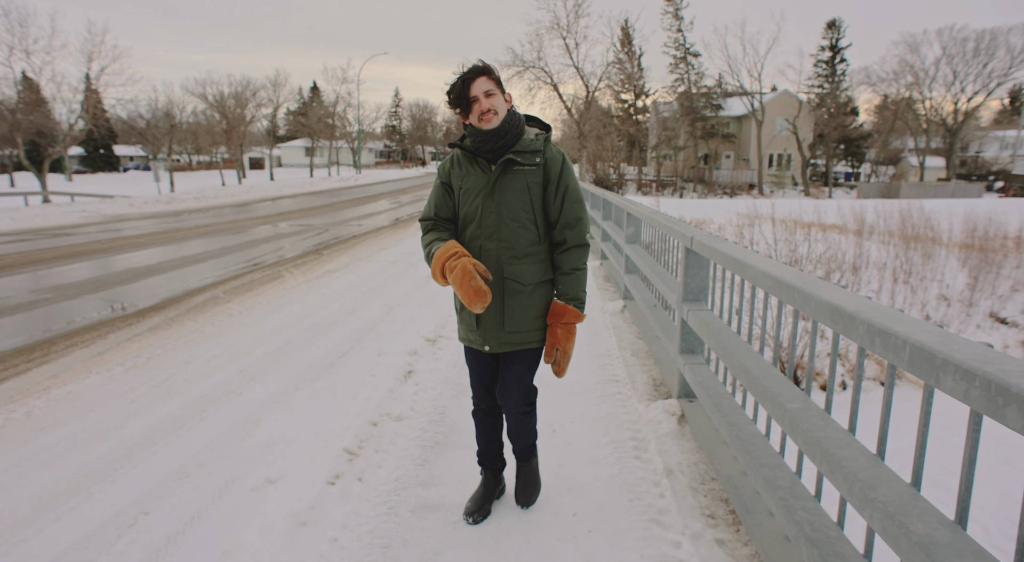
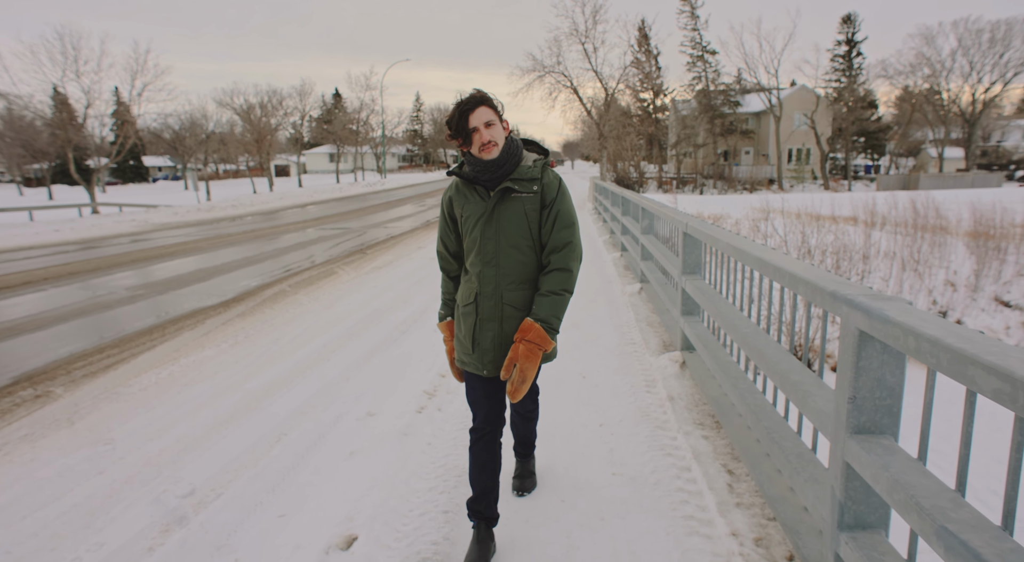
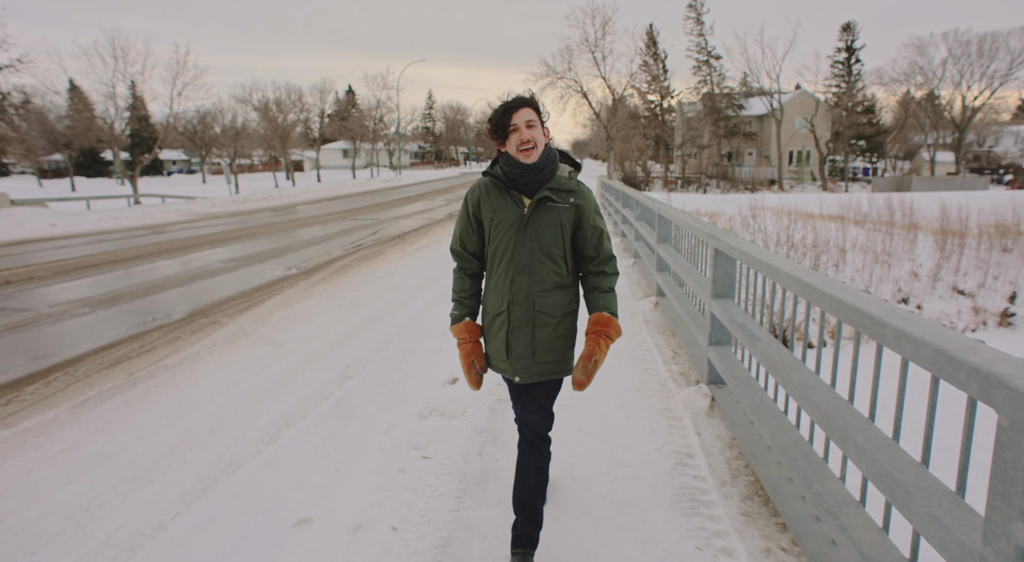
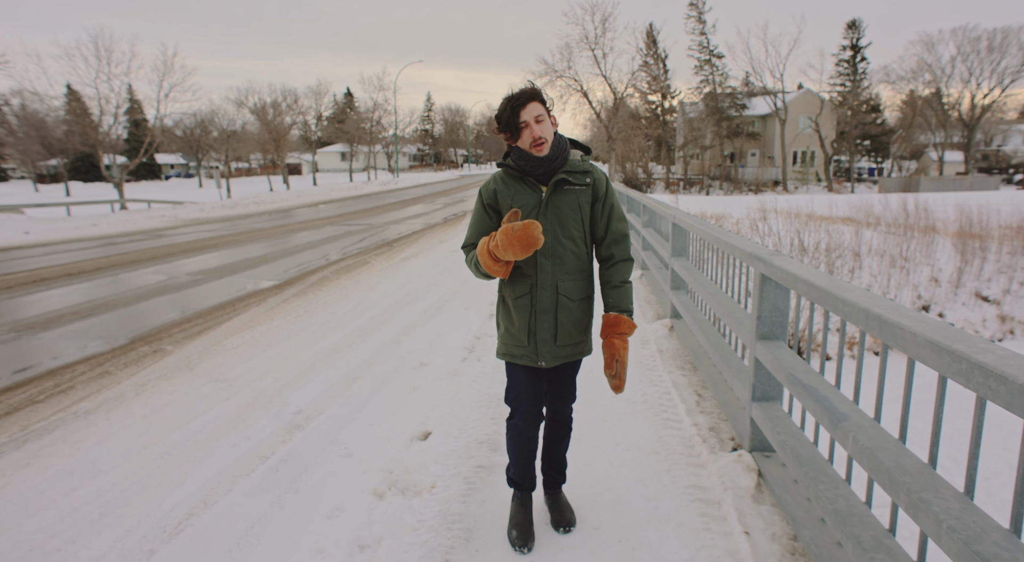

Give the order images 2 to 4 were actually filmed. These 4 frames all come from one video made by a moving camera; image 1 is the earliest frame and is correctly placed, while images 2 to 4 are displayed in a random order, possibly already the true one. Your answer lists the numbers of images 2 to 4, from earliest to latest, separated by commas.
2, 4, 3
